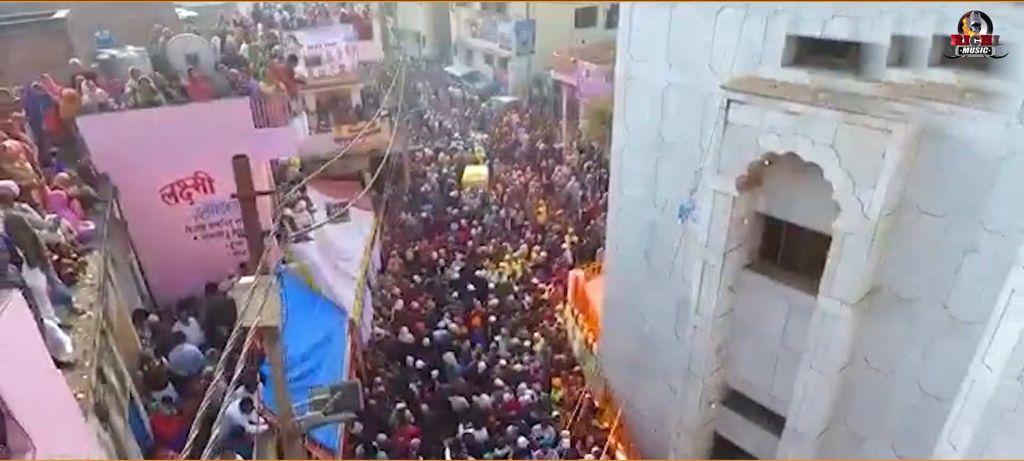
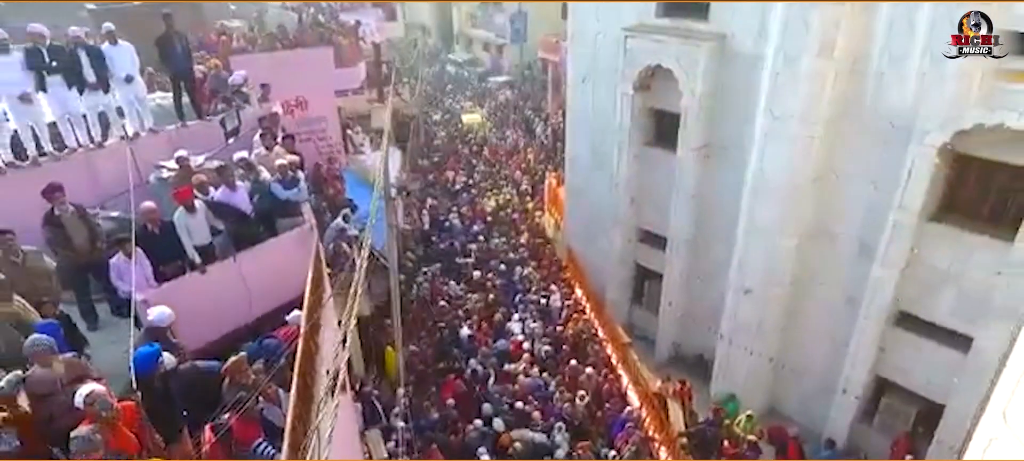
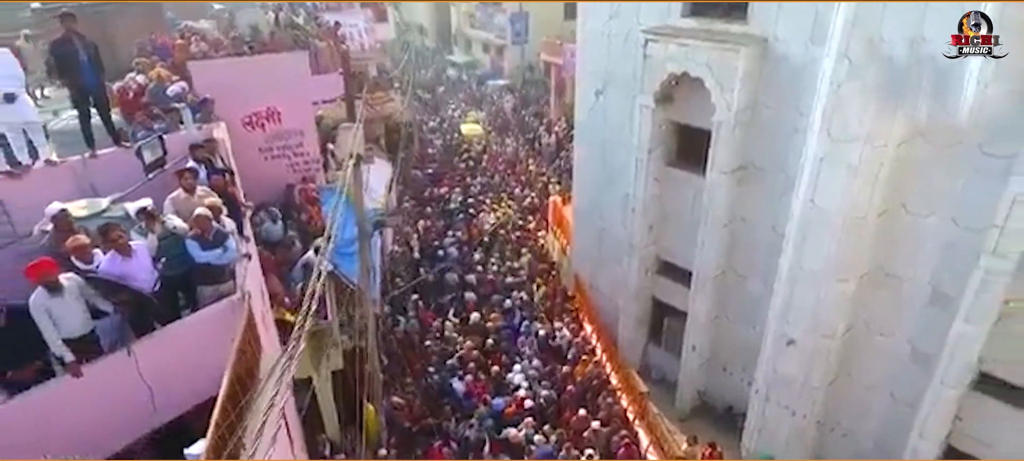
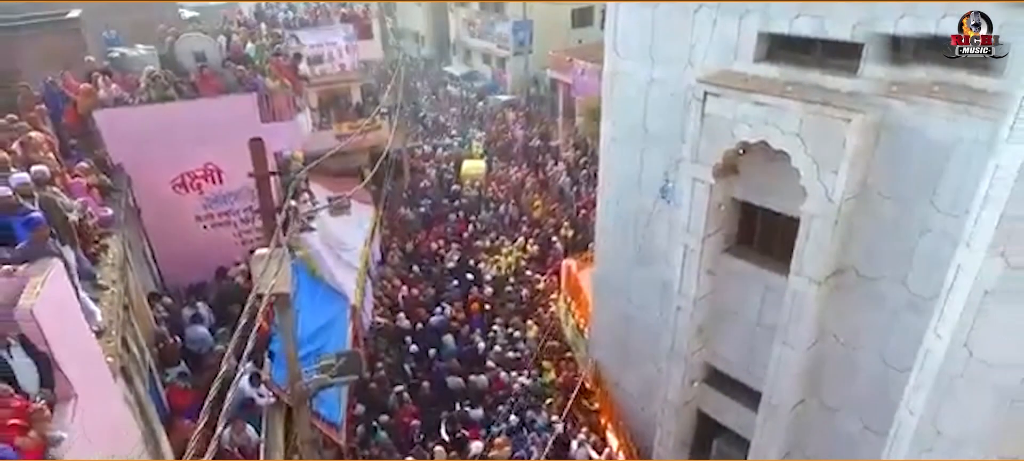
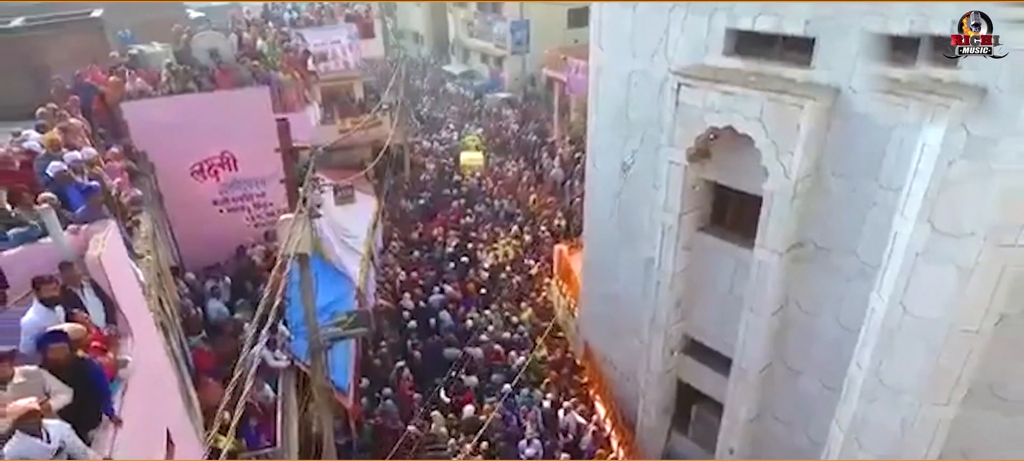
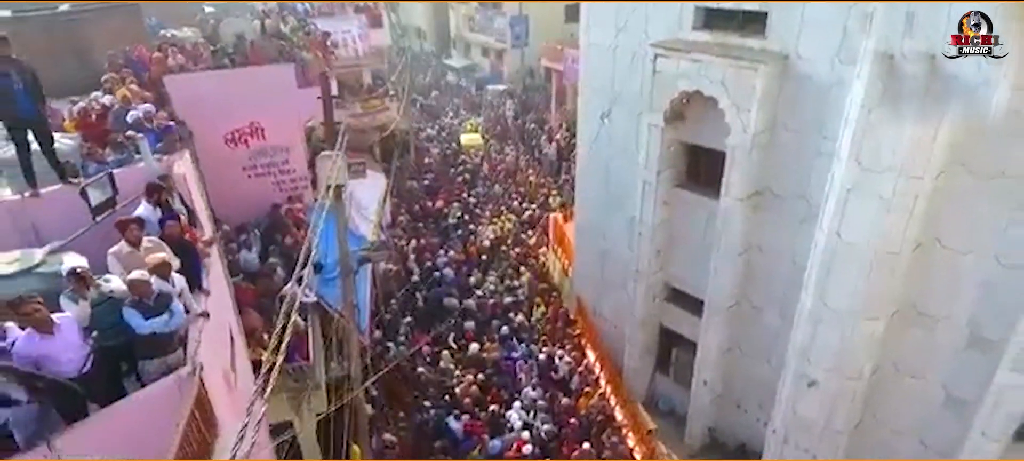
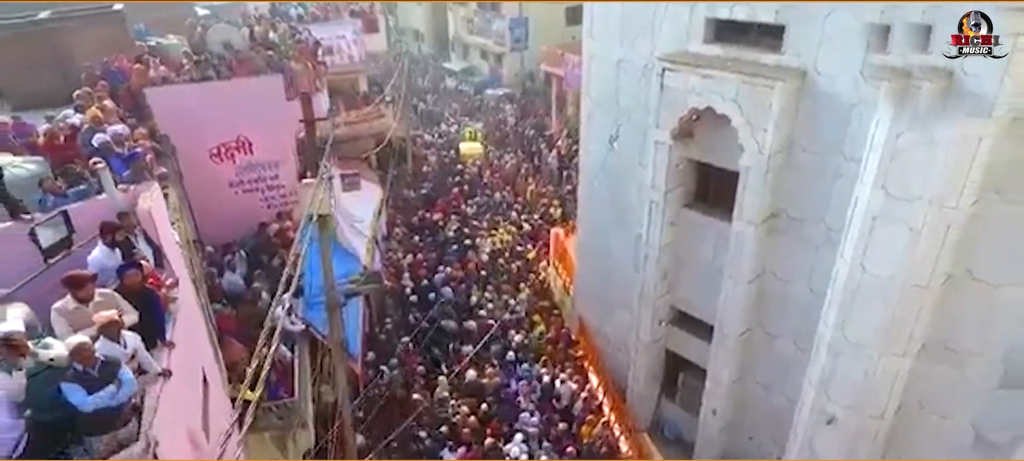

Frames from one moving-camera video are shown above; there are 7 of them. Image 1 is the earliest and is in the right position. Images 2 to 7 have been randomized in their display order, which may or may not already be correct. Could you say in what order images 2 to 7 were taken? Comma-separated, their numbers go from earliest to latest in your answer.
4, 5, 7, 6, 3, 2
